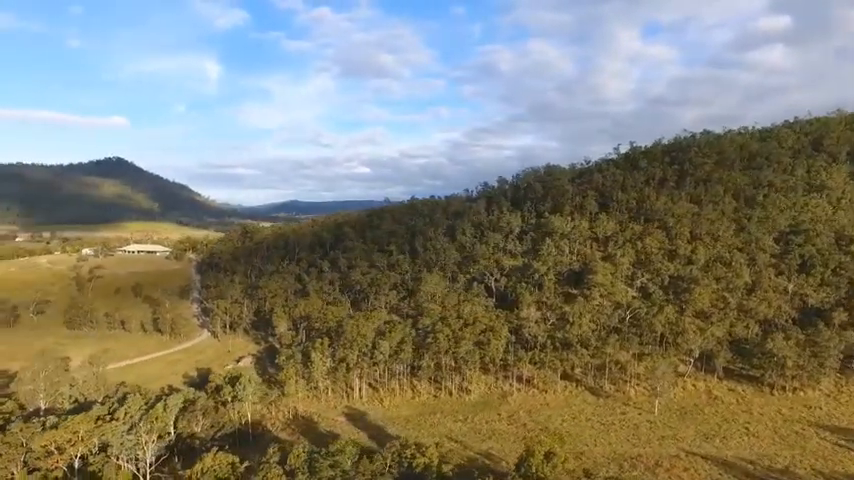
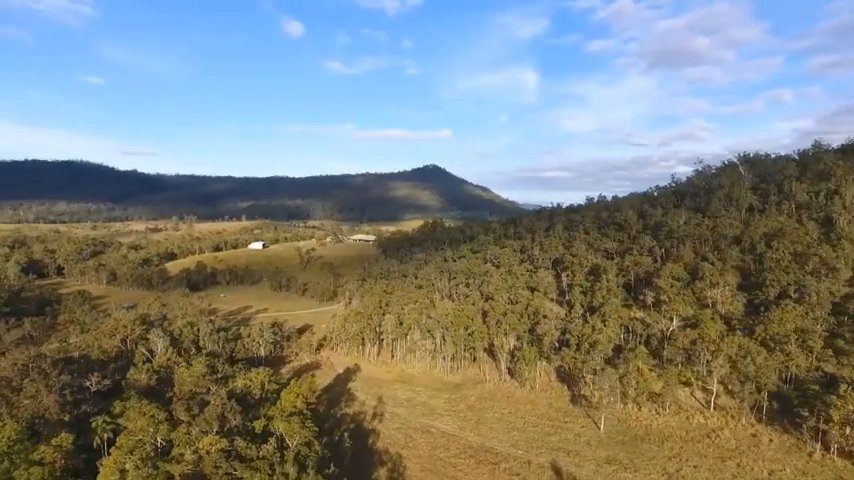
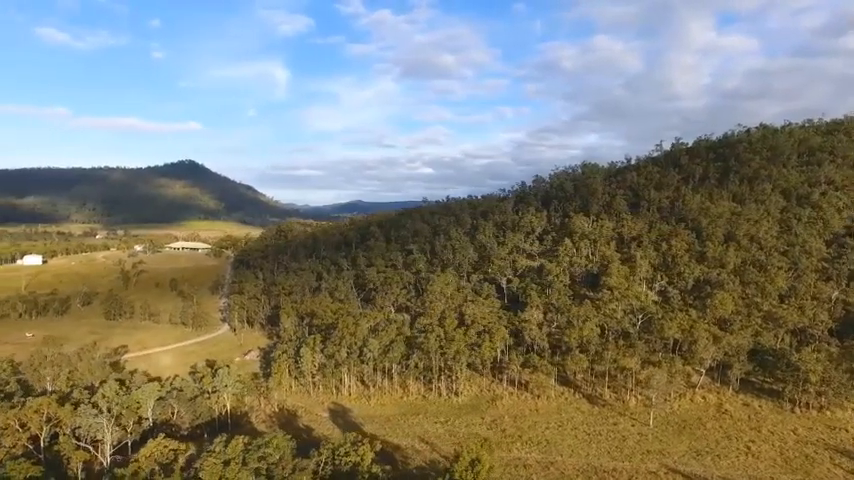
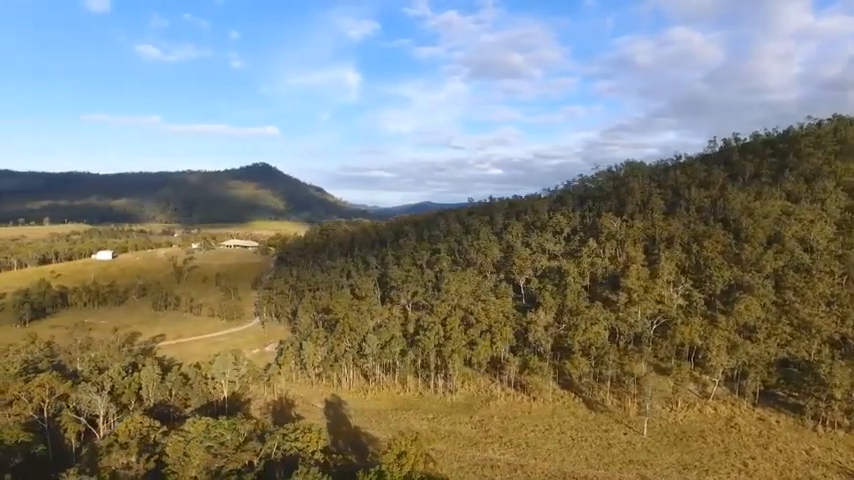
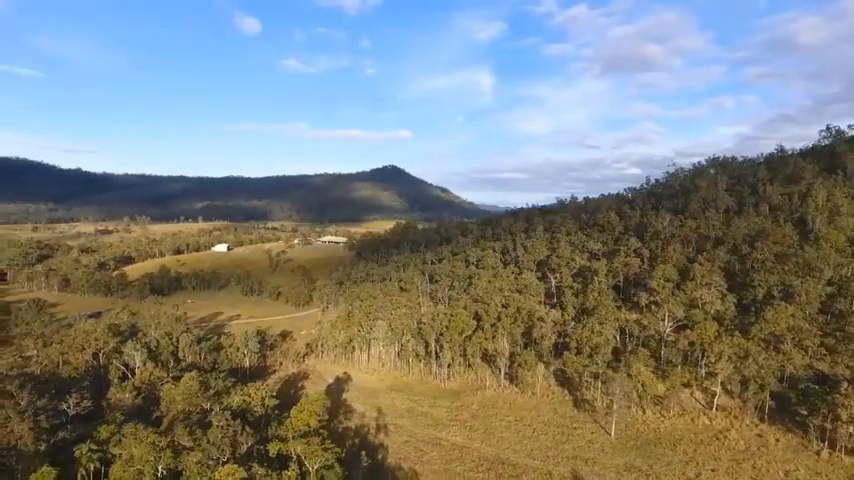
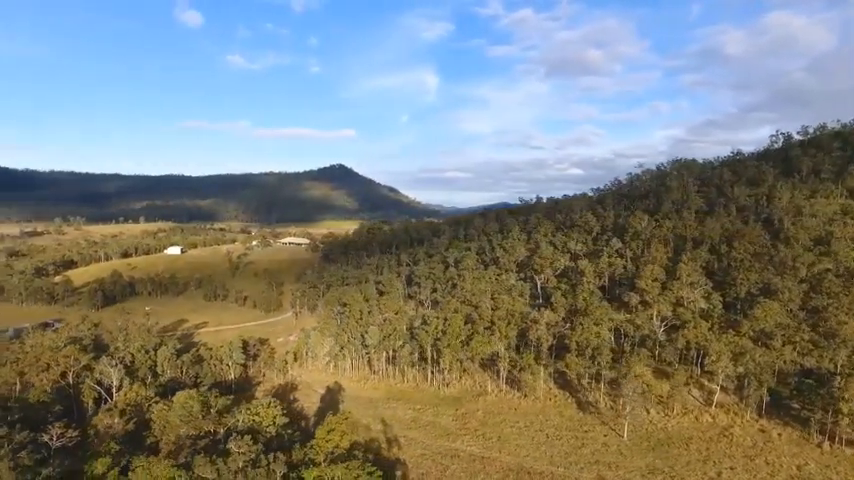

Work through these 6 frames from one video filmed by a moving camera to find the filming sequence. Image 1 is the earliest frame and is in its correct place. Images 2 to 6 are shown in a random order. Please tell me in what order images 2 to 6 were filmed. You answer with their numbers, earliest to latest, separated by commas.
3, 4, 6, 5, 2
